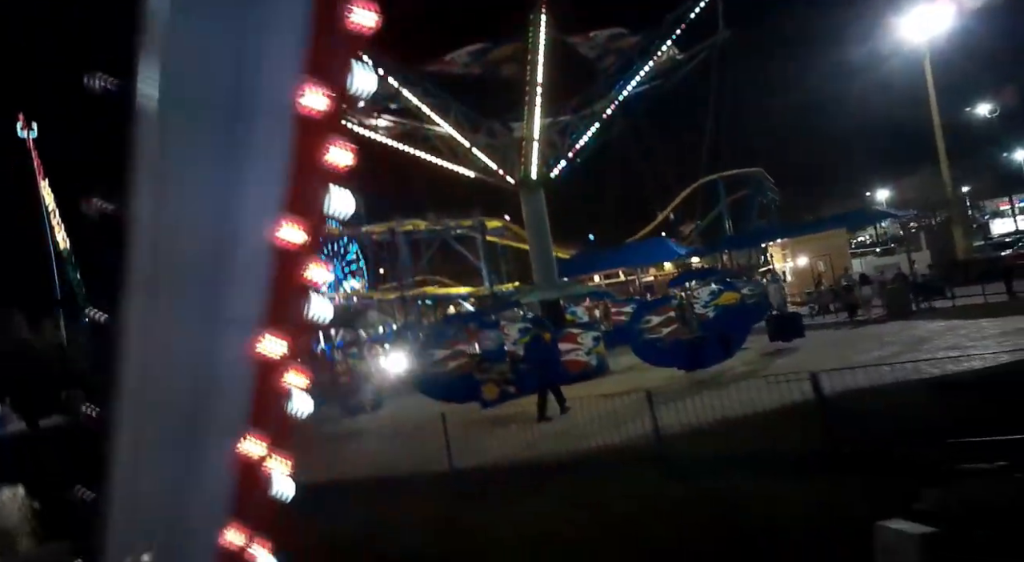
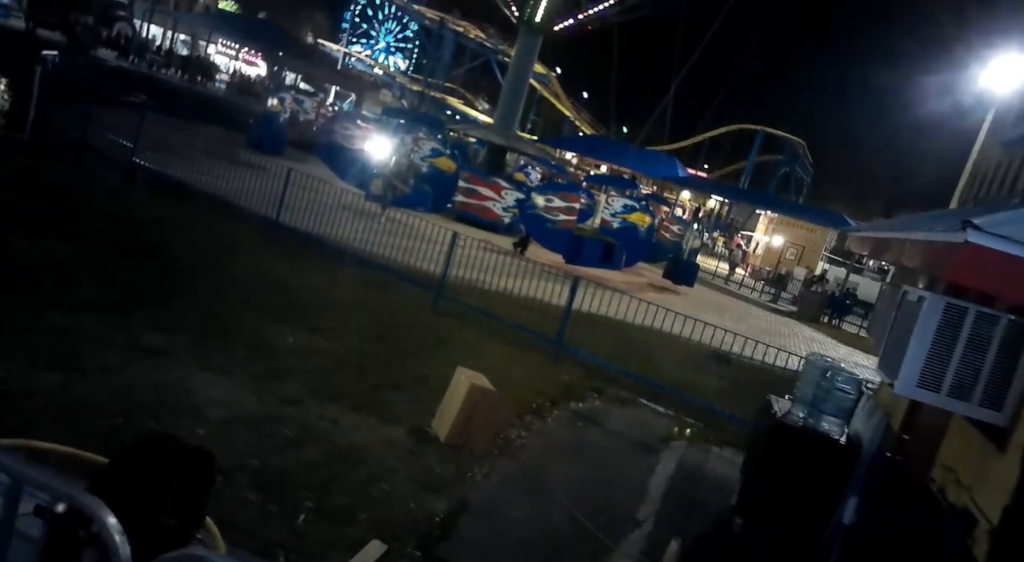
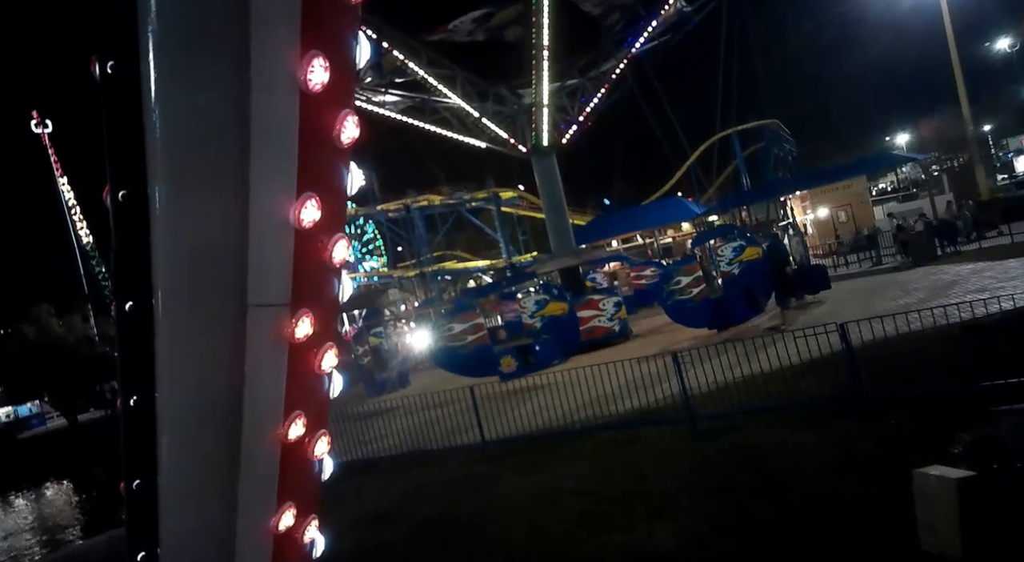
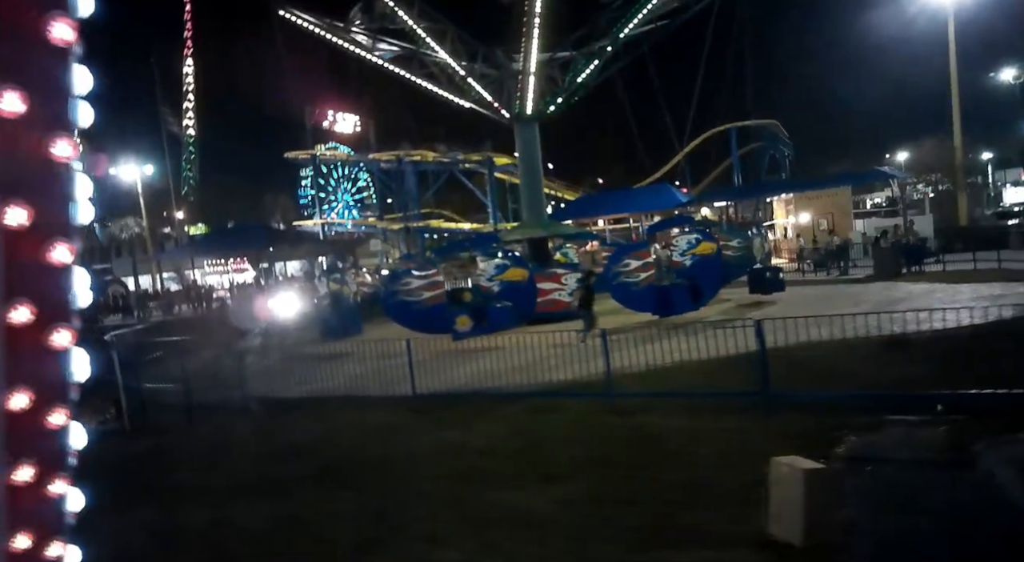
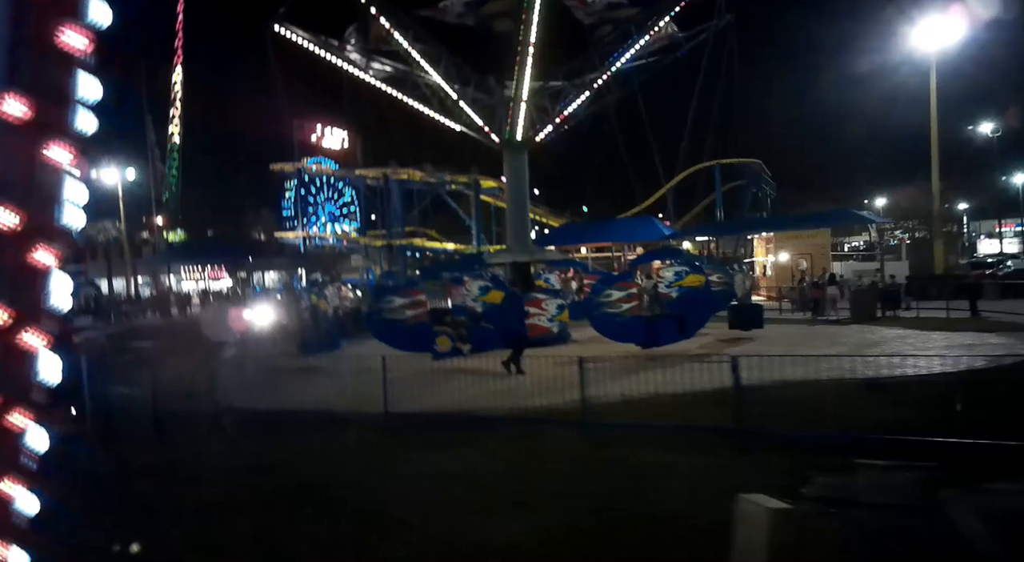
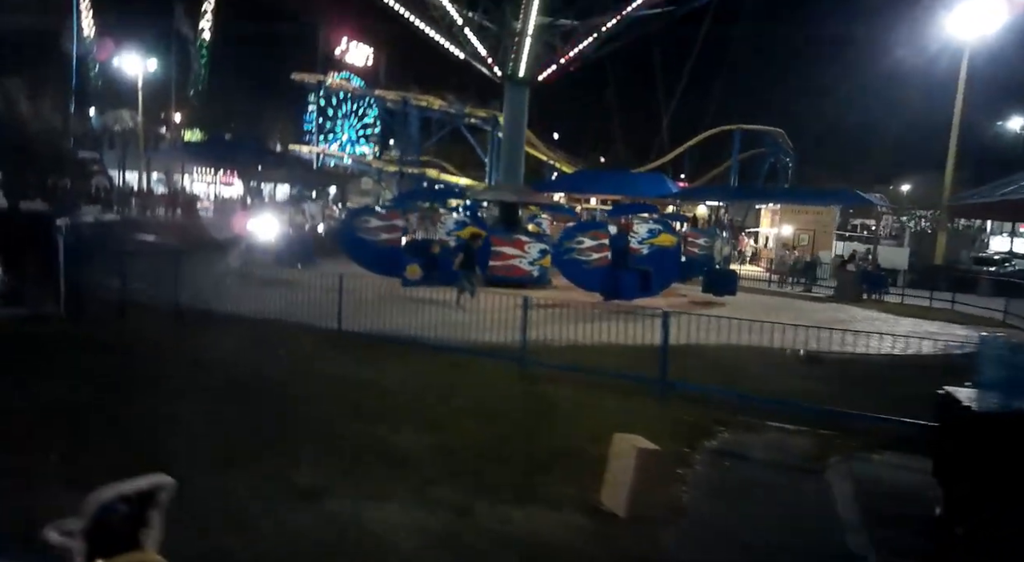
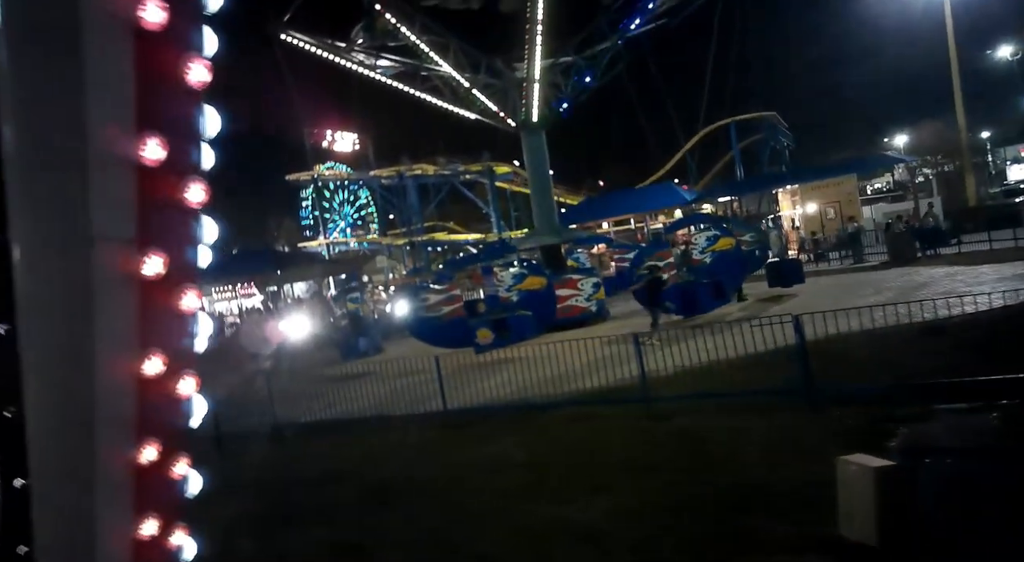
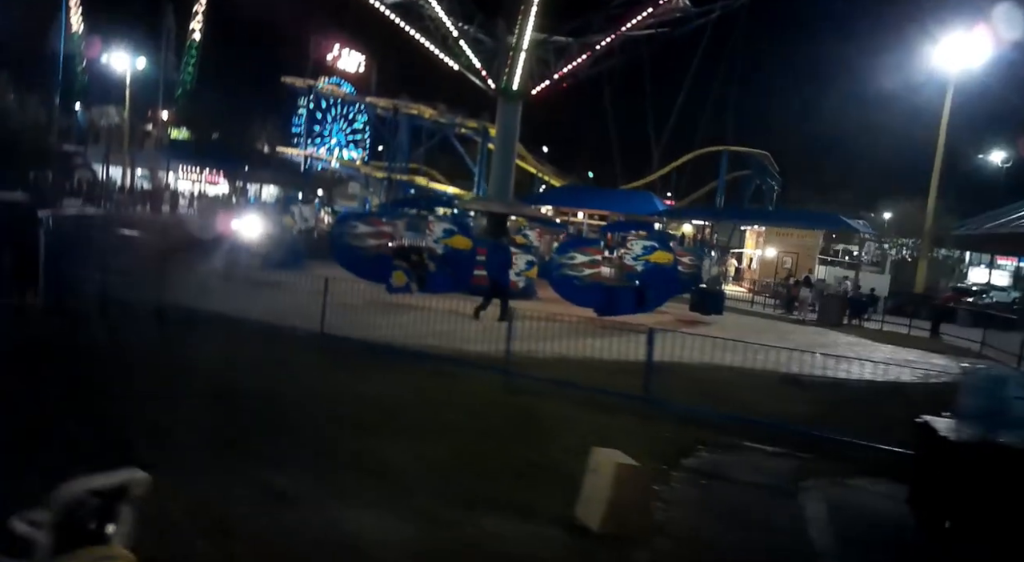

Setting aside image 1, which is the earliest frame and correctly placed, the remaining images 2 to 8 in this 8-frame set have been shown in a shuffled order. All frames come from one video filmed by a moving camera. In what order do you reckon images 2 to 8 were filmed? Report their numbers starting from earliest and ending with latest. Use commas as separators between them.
5, 8, 2, 6, 4, 7, 3
